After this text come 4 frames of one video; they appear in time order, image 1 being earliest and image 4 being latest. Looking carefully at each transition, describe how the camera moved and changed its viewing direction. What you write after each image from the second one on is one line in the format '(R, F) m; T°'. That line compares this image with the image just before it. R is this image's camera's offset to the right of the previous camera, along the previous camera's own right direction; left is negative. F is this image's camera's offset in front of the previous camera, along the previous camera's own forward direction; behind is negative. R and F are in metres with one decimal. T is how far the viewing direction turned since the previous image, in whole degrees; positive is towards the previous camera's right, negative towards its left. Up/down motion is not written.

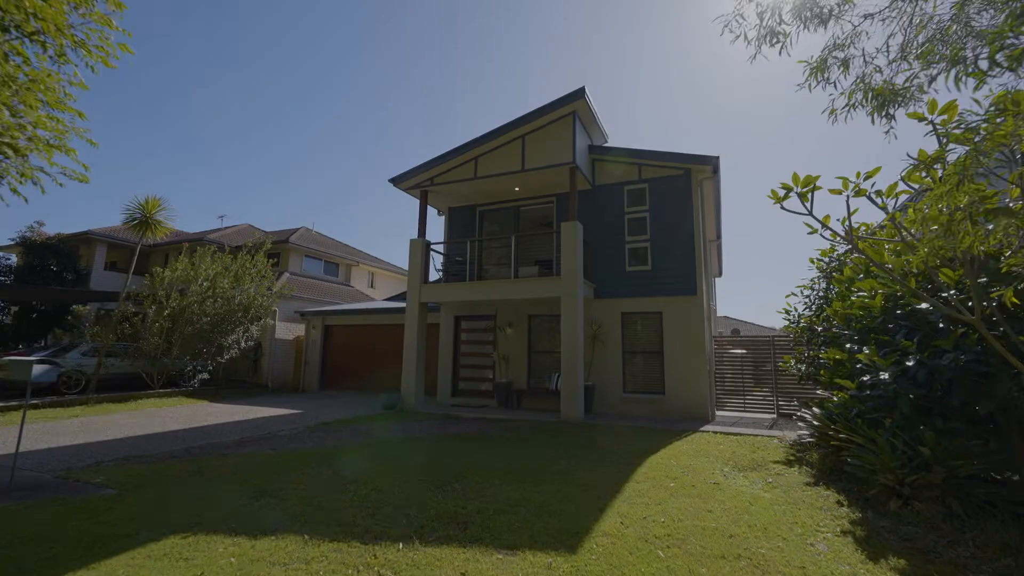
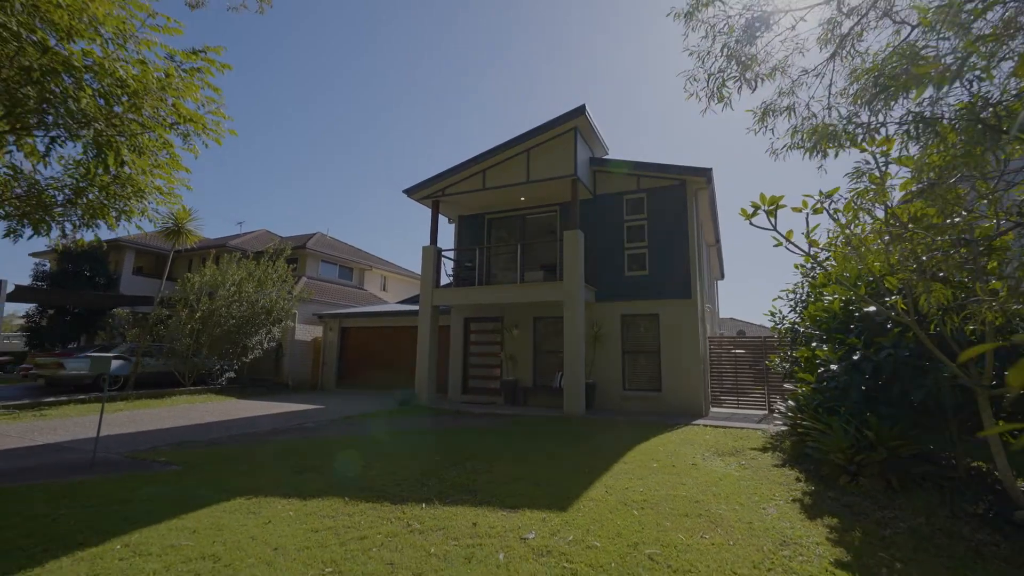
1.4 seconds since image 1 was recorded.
(+0.1, -0.8) m; -1°
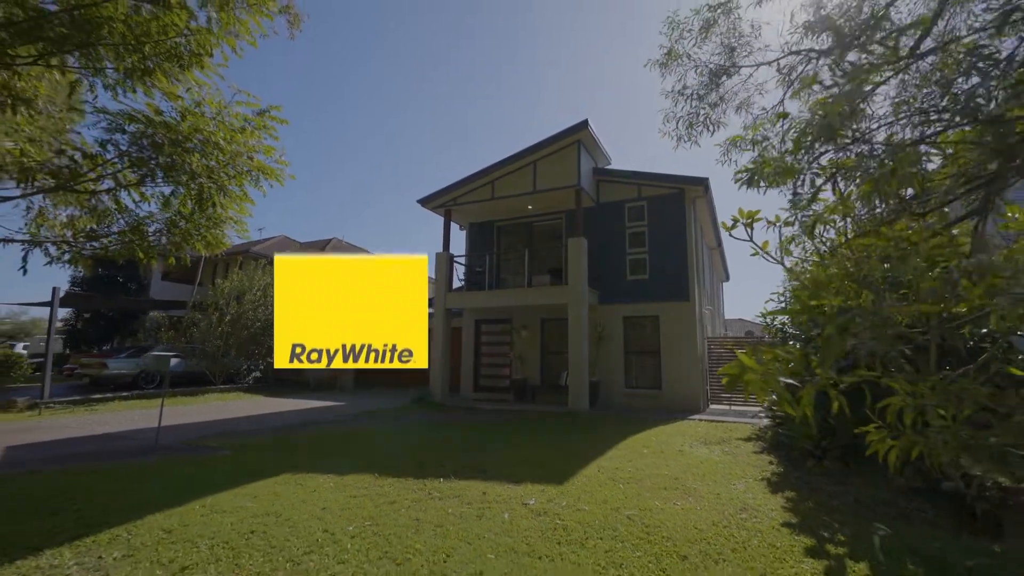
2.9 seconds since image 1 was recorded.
(+0.1, -0.8) m; -1°
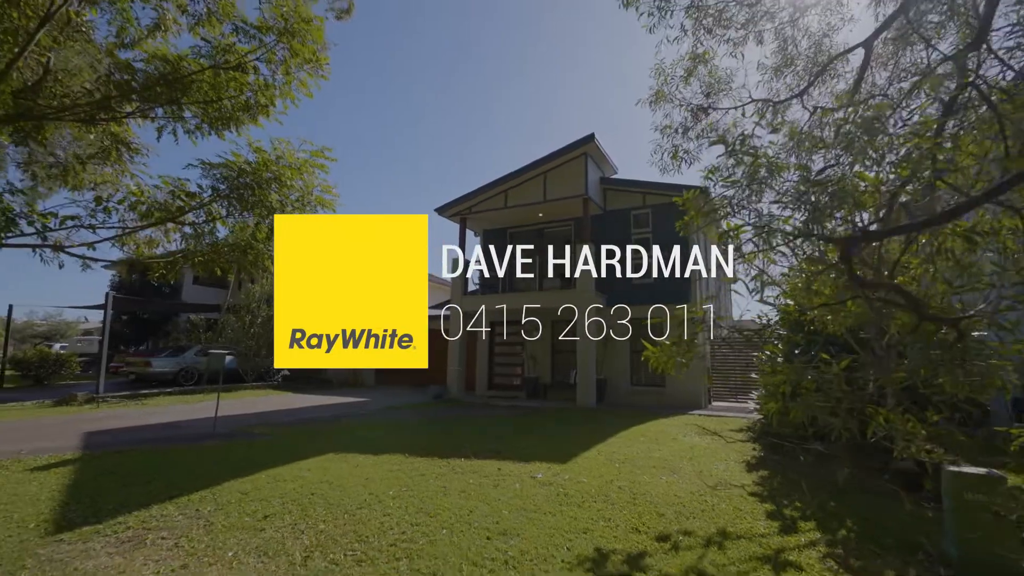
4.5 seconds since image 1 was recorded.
(0.0, -0.8) m; -2°
